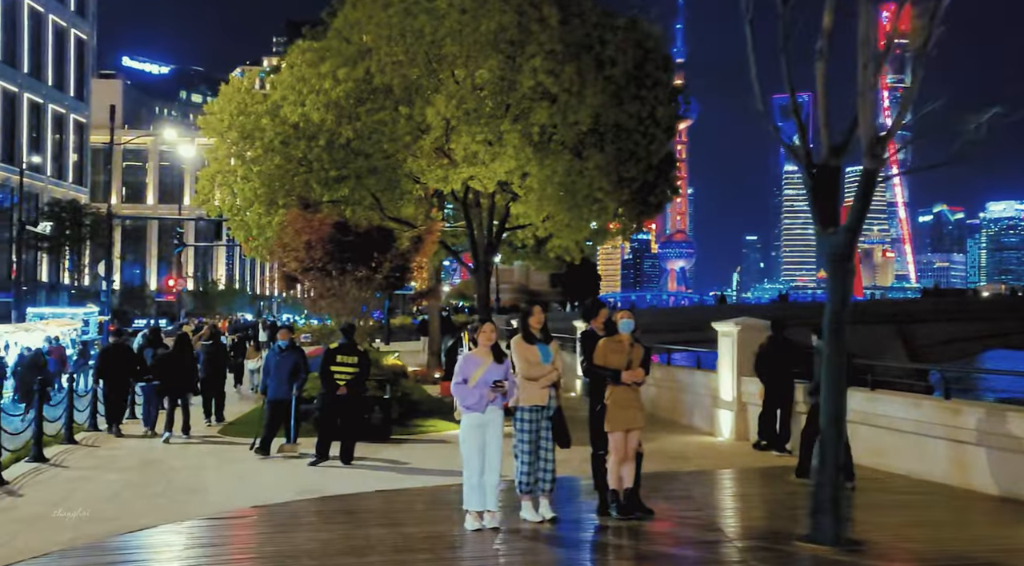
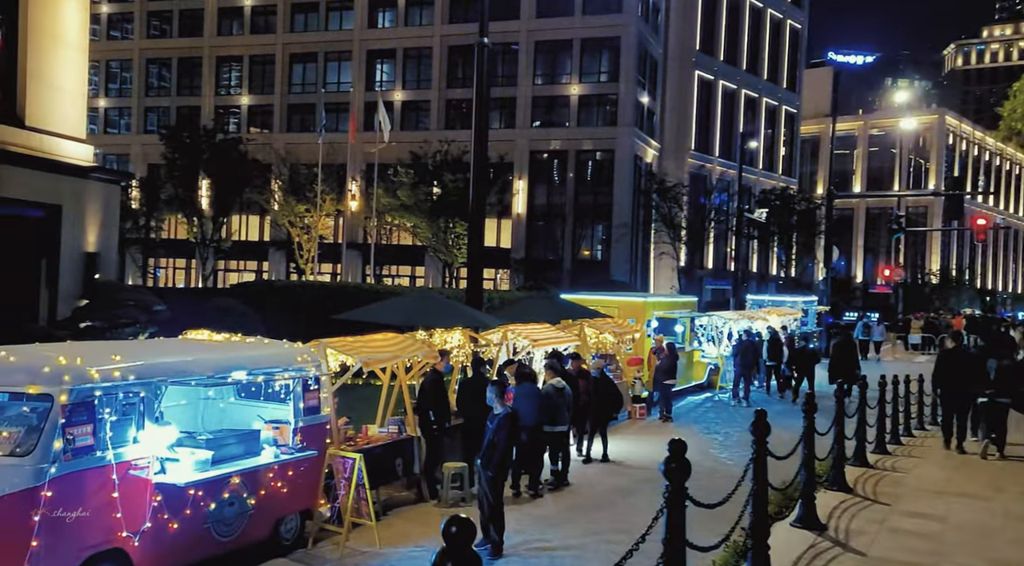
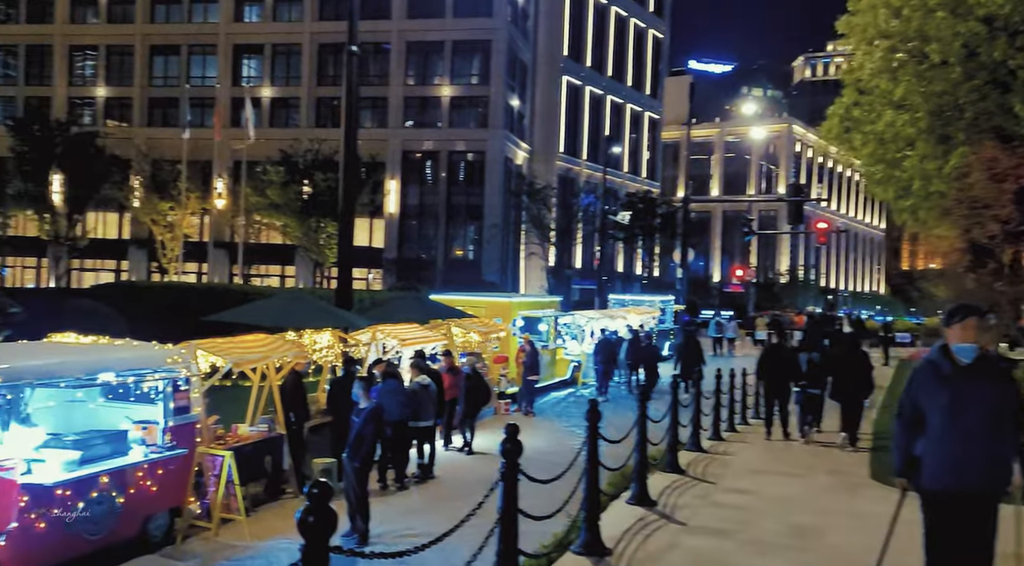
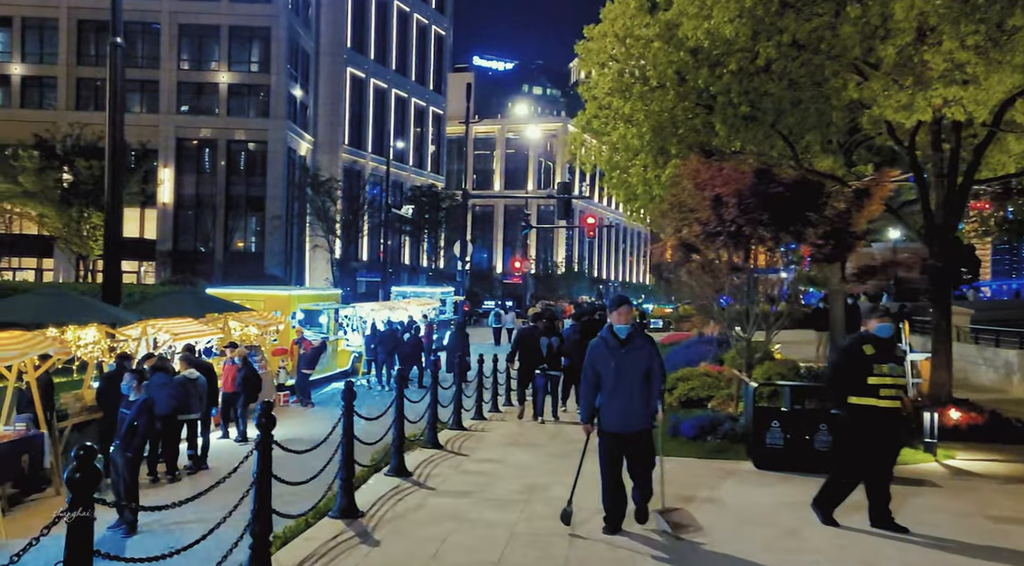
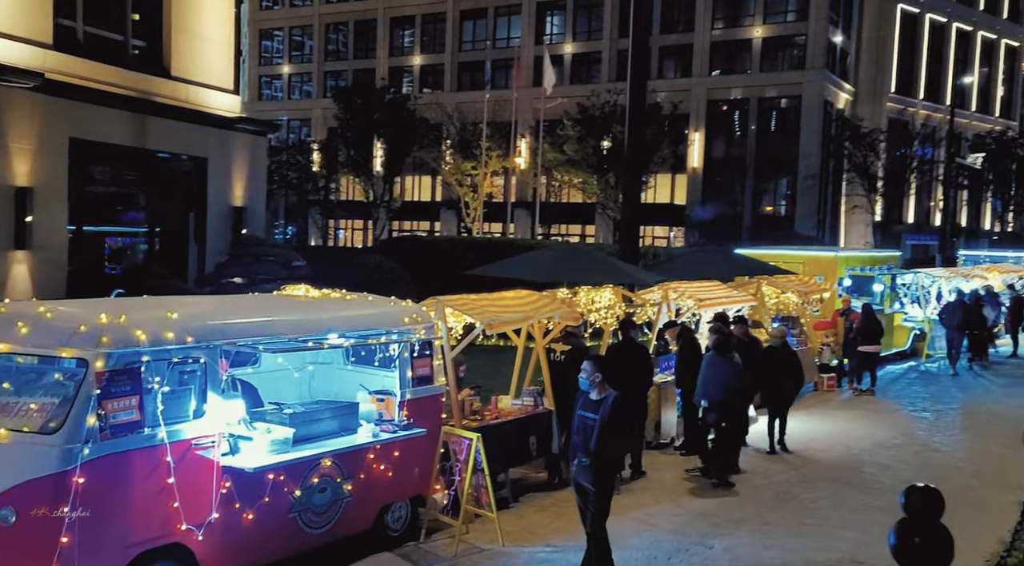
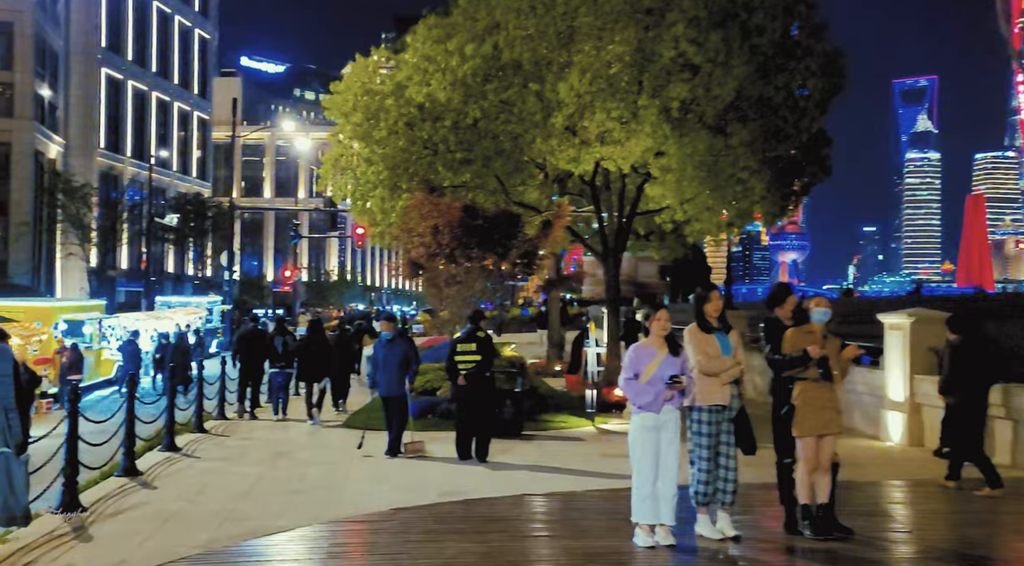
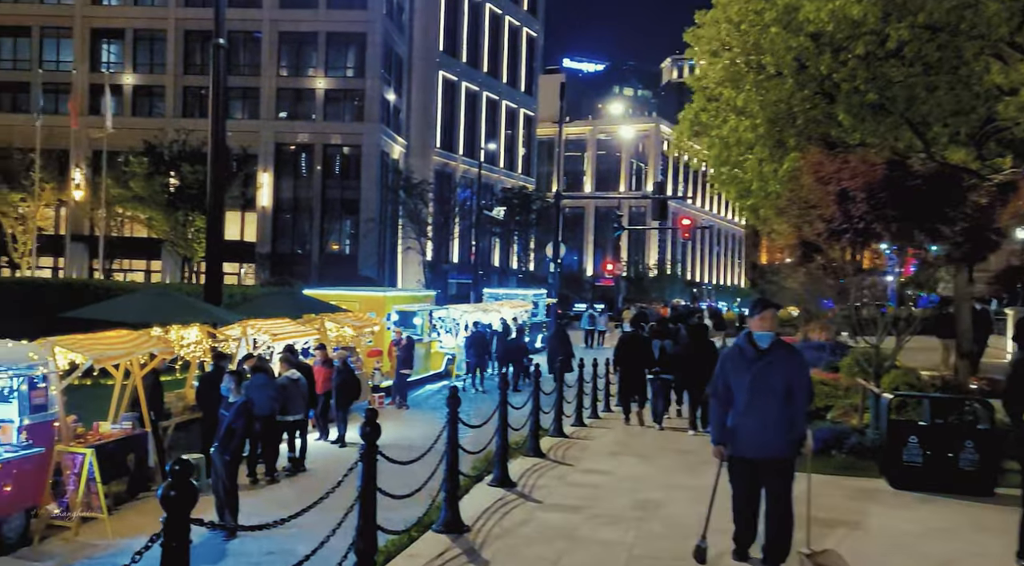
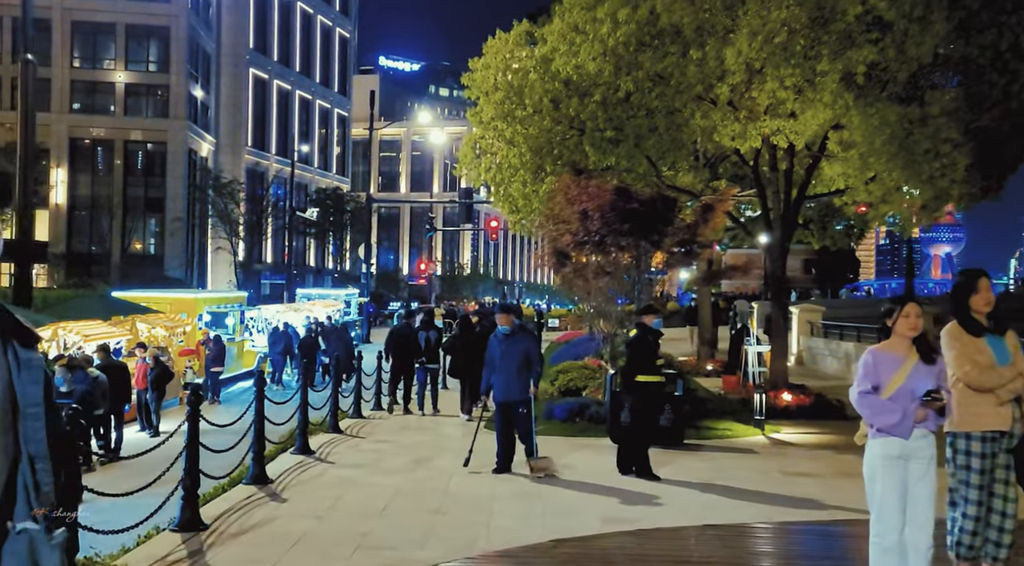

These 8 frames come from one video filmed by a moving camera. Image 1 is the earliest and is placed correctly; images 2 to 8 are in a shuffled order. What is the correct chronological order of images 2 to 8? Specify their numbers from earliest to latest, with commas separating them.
6, 8, 4, 7, 3, 2, 5
